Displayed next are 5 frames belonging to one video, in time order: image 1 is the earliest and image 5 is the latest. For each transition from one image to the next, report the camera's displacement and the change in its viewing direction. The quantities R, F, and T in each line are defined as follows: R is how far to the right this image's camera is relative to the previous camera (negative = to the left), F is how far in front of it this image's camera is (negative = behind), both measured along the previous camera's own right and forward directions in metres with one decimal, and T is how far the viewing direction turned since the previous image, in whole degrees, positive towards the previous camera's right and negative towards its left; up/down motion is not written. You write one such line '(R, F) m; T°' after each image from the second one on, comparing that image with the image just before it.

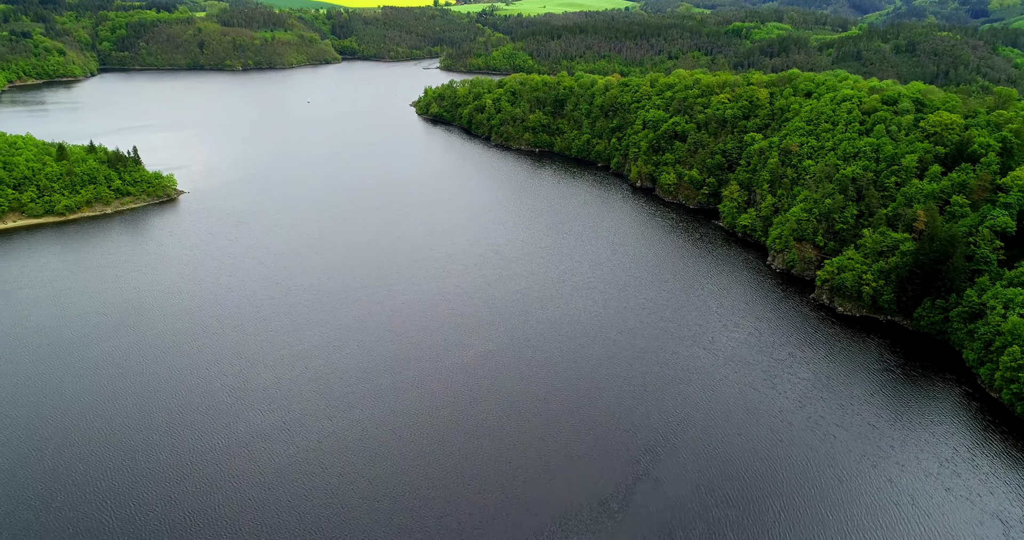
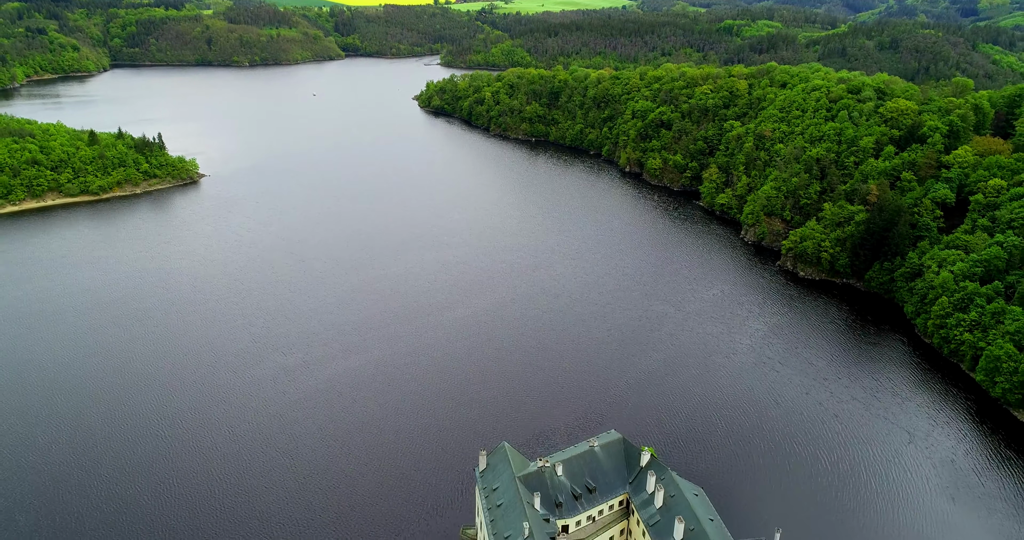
(+0.2, -8.7) m; 0°
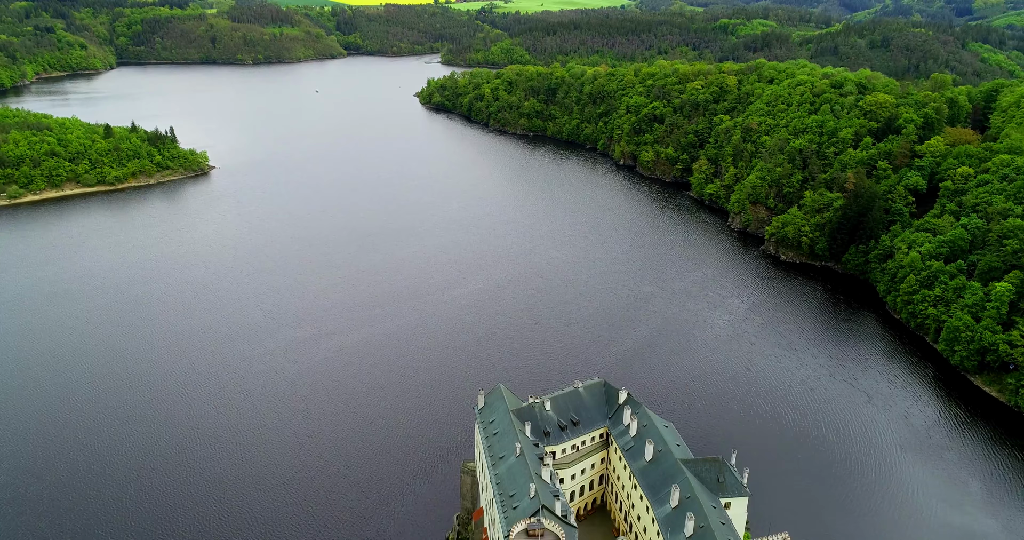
(+0.2, -4.8) m; 0°
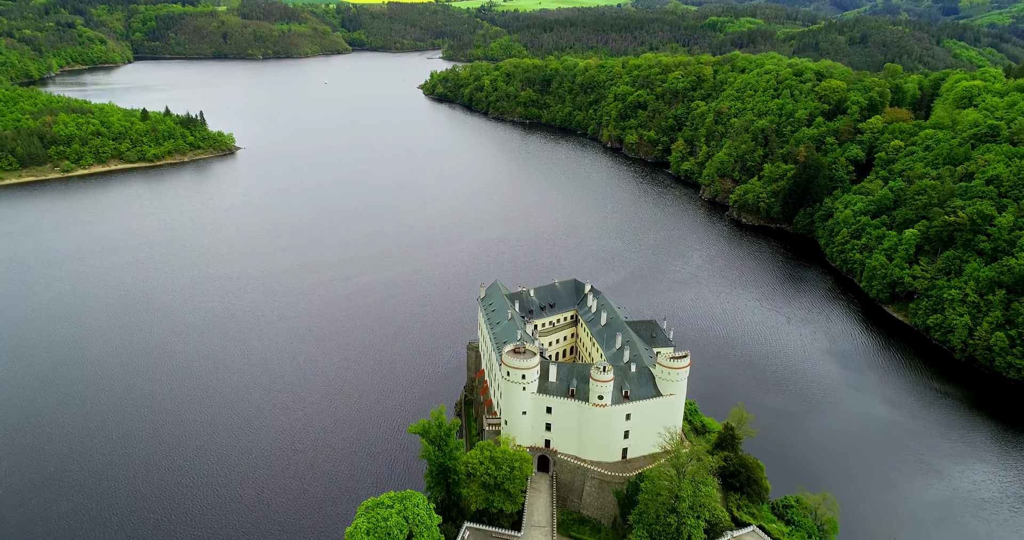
(+0.2, -13.1) m; 0°
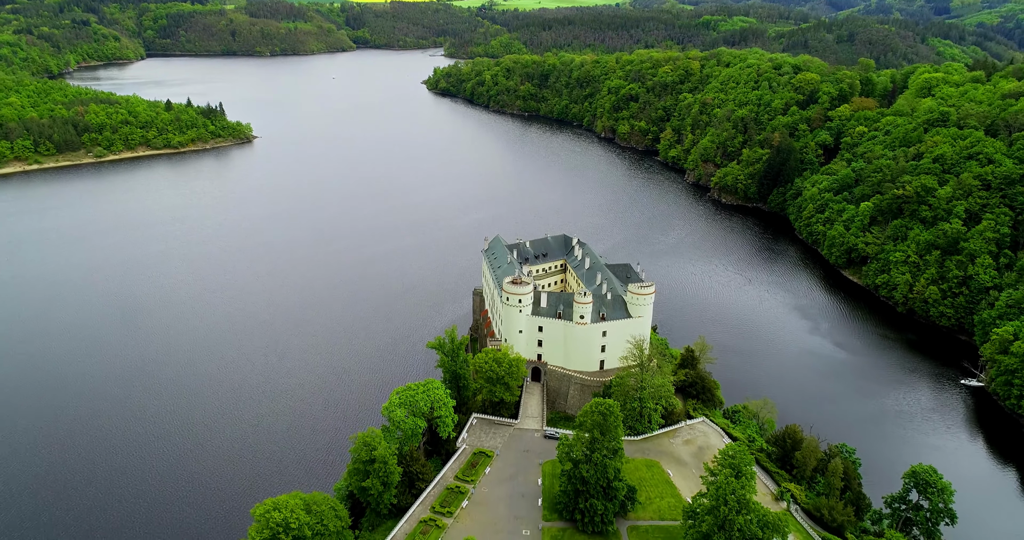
(0.0, -9.3) m; 0°
